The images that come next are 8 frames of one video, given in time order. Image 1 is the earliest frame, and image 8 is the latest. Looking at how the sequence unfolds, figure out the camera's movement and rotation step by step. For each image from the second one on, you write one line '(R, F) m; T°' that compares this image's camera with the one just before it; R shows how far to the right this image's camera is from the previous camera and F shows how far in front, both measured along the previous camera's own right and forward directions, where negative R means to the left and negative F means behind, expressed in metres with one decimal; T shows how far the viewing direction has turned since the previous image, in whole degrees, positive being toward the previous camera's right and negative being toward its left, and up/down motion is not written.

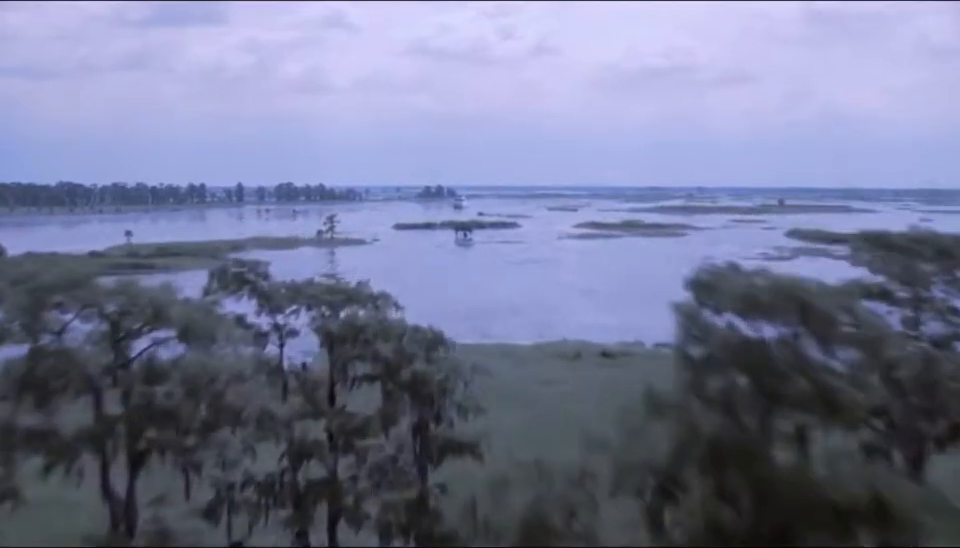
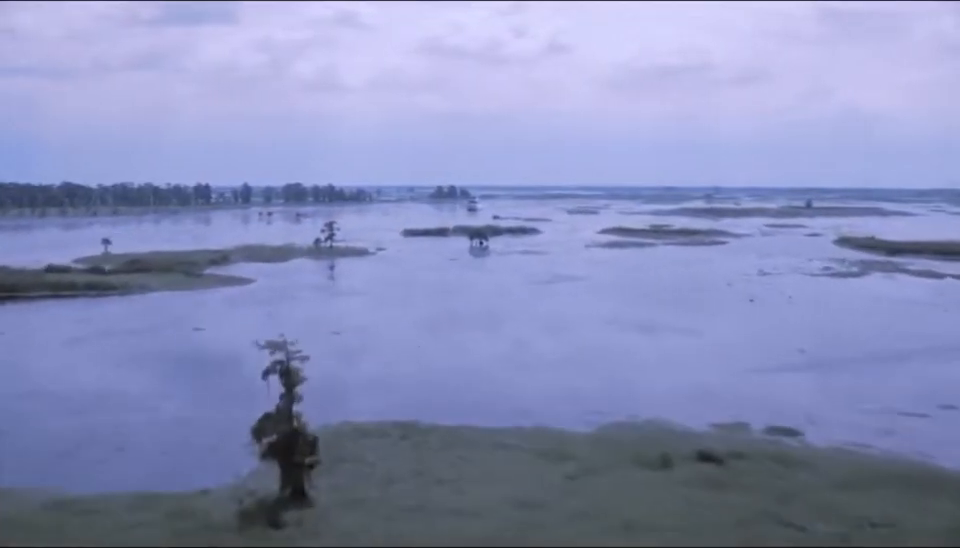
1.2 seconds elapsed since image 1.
(-0.1, +2.7) m; -1°
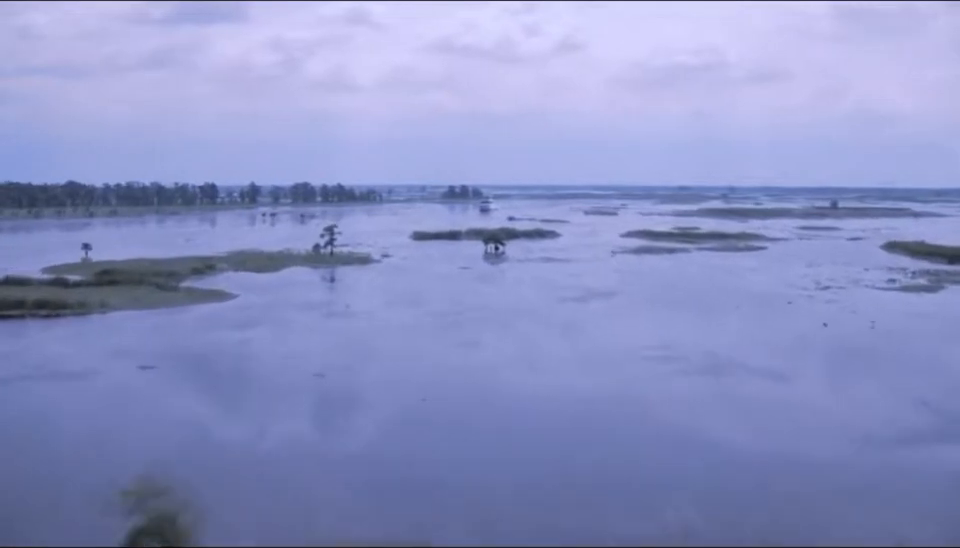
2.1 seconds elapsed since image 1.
(-0.1, +2.1) m; -1°
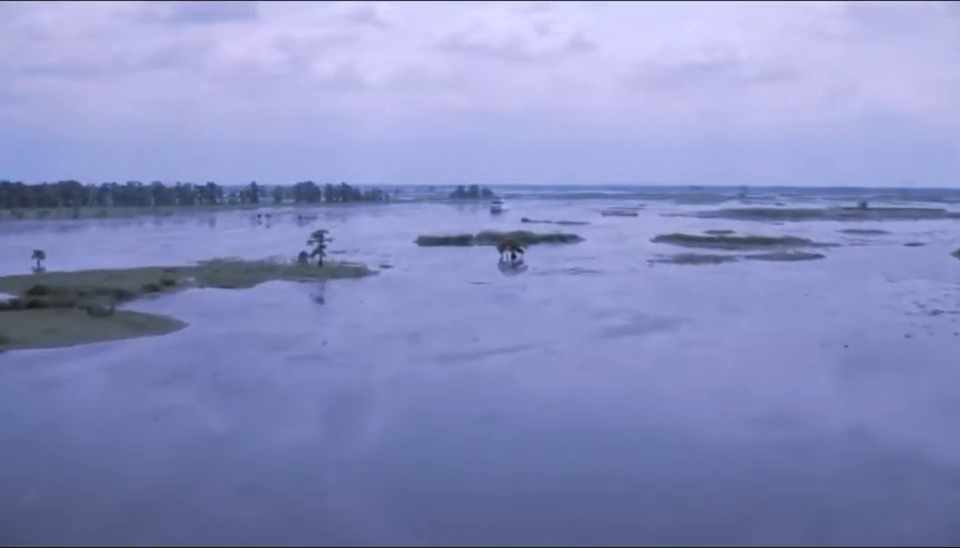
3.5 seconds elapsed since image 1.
(-0.1, +3.0) m; 0°
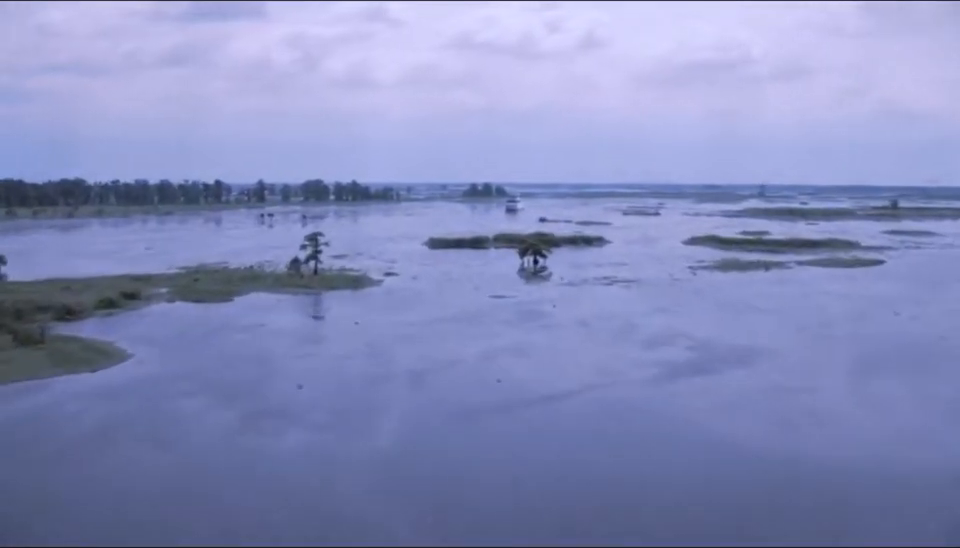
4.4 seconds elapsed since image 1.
(-0.1, +2.2) m; -1°
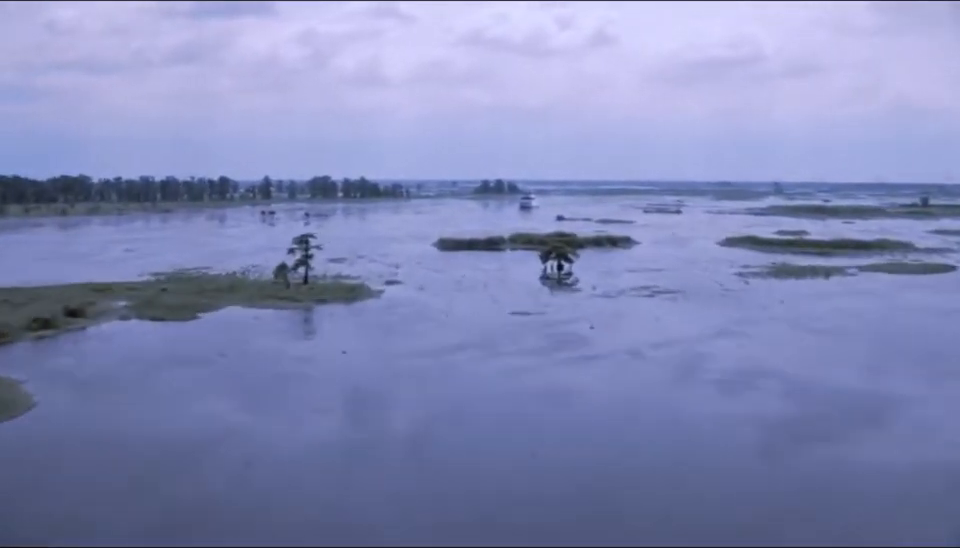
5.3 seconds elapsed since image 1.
(-0.1, +2.1) m; -1°
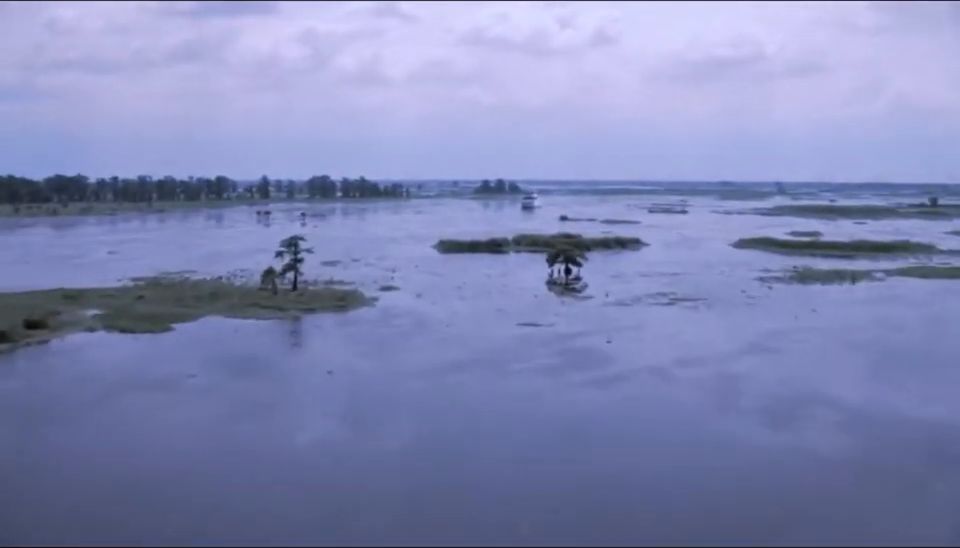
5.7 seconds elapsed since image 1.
(0.0, +0.9) m; 0°
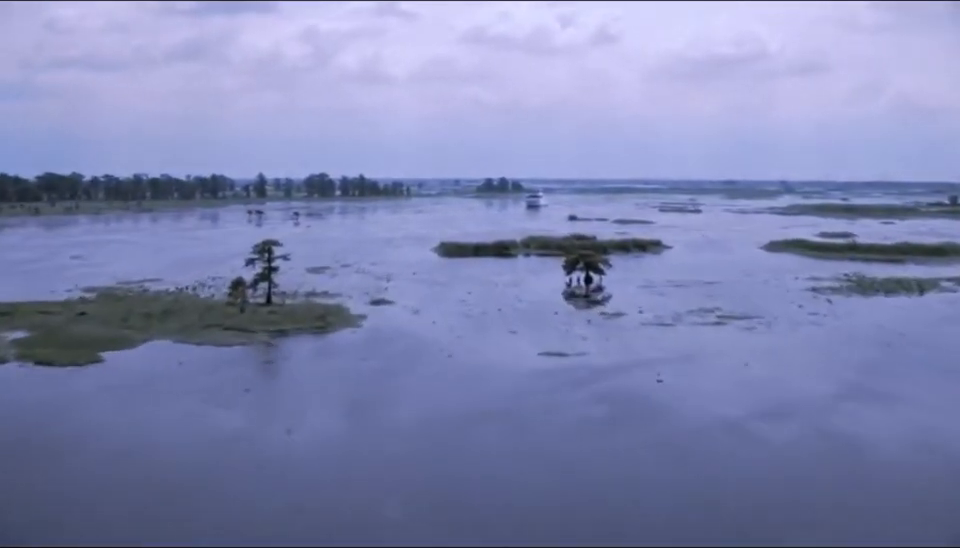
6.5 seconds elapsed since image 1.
(-0.1, +1.8) m; 0°
